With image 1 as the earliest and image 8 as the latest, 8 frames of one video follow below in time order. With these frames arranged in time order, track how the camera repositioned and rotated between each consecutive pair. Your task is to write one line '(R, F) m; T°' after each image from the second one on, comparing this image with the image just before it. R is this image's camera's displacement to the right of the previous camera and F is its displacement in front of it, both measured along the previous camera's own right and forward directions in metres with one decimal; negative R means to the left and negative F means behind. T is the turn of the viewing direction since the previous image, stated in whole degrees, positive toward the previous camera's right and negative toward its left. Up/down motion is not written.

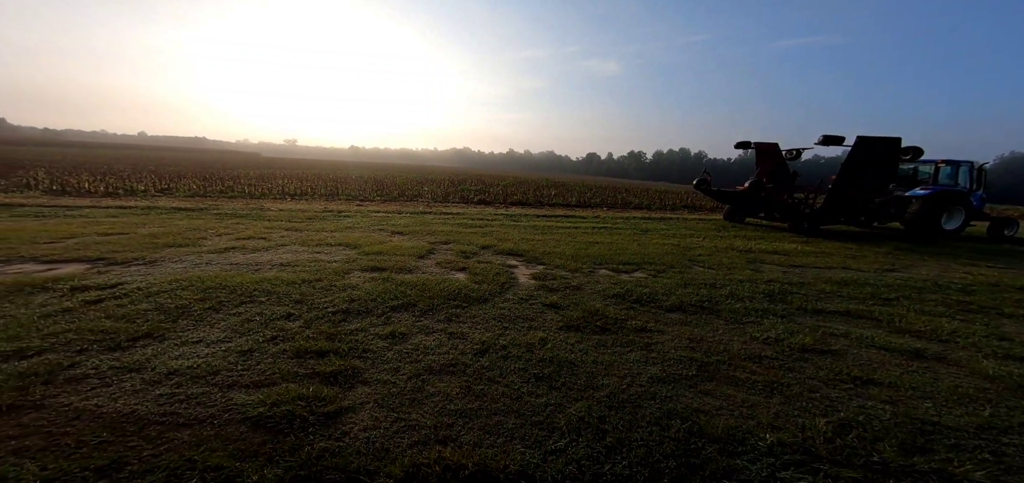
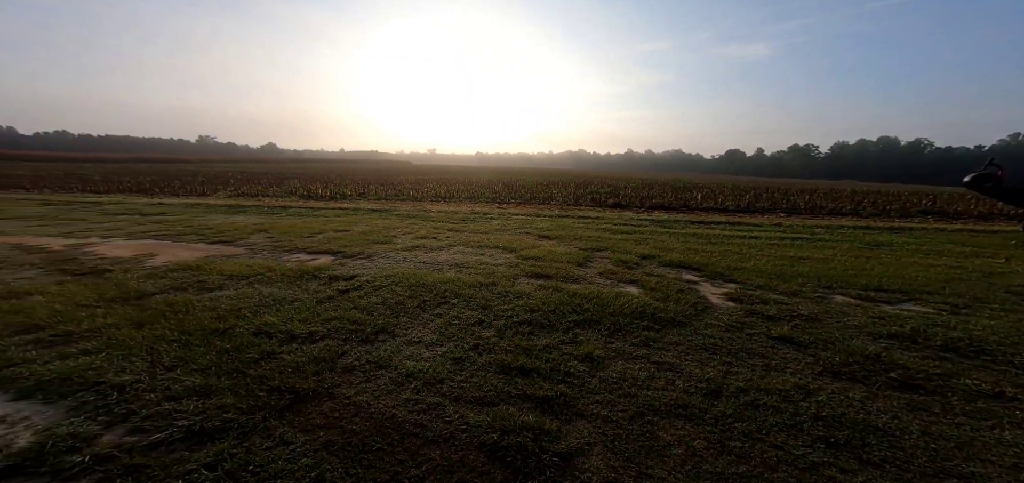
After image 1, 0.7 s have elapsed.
(-0.3, +0.1) m; -17°
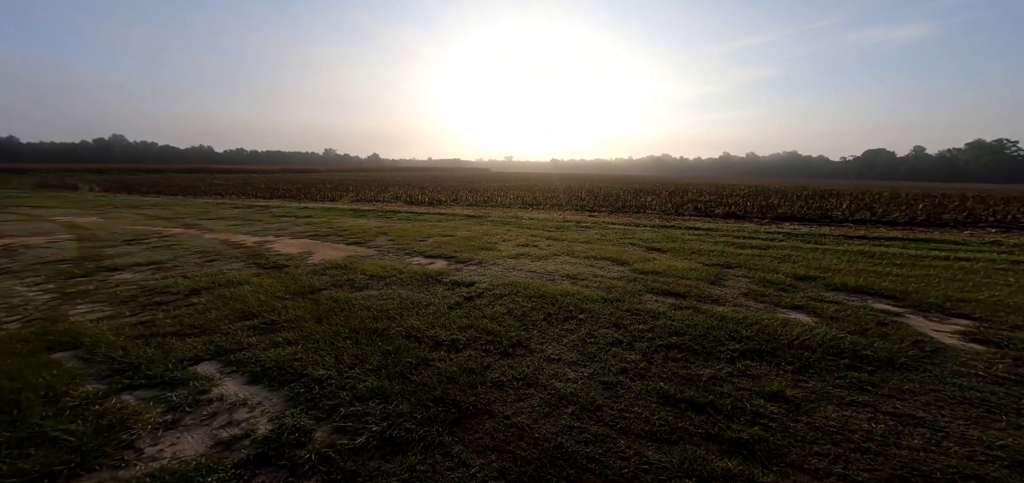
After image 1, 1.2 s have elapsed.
(-0.4, +0.1) m; -12°
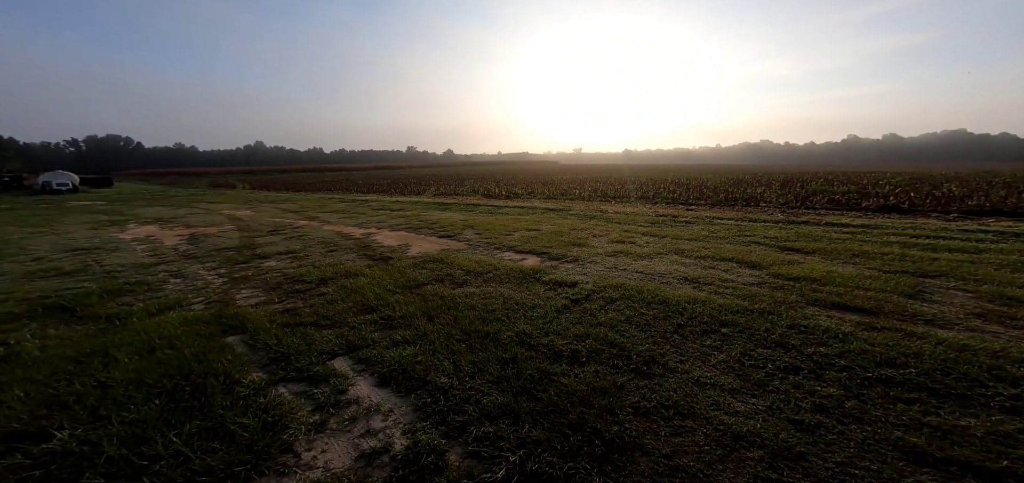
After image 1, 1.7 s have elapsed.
(-0.3, +0.3) m; -11°
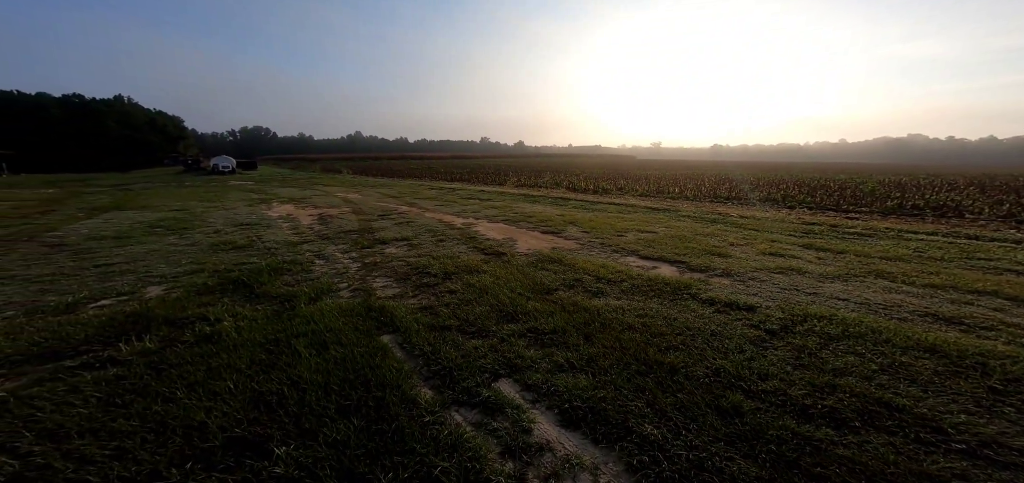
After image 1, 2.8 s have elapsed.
(-0.8, +0.4) m; -12°
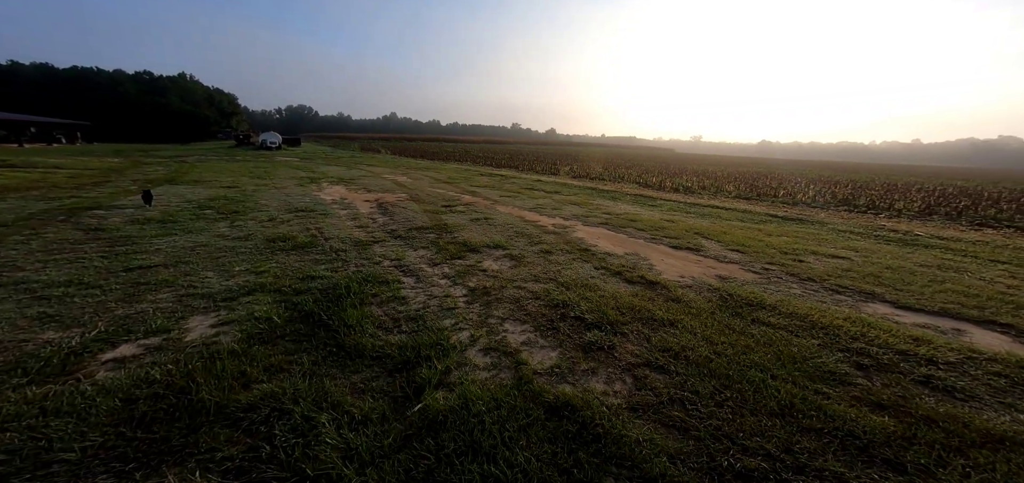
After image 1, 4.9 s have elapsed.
(-1.8, +1.8) m; -4°
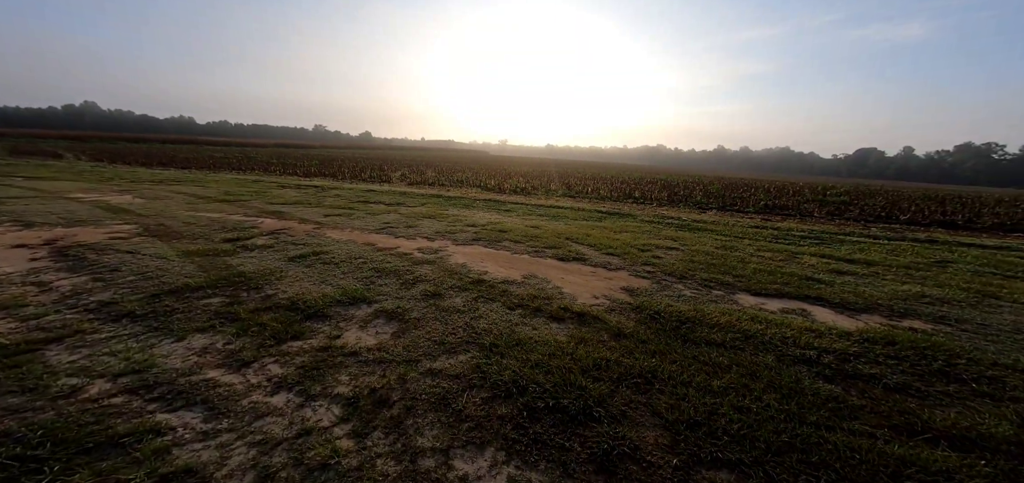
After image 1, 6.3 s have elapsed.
(-0.8, +1.8) m; +33°
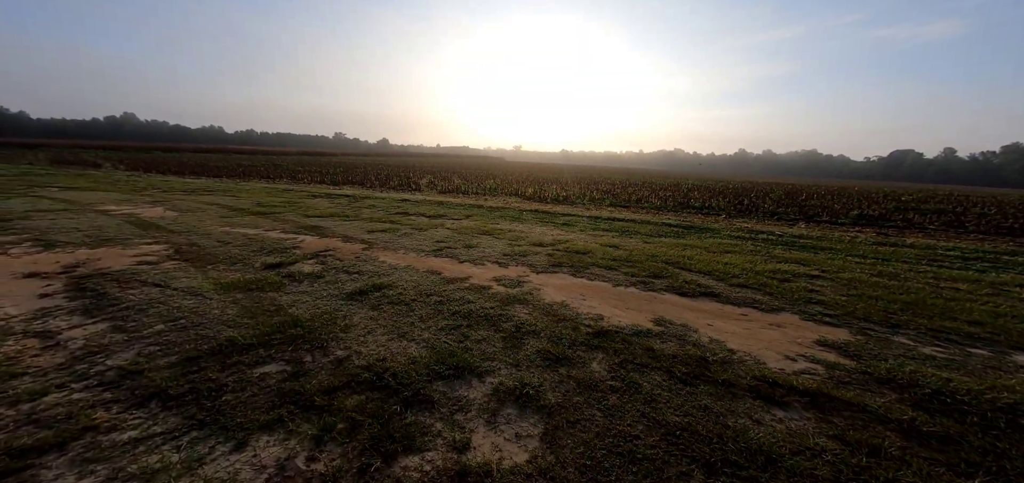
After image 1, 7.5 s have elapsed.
(-1.4, +1.4) m; -2°
